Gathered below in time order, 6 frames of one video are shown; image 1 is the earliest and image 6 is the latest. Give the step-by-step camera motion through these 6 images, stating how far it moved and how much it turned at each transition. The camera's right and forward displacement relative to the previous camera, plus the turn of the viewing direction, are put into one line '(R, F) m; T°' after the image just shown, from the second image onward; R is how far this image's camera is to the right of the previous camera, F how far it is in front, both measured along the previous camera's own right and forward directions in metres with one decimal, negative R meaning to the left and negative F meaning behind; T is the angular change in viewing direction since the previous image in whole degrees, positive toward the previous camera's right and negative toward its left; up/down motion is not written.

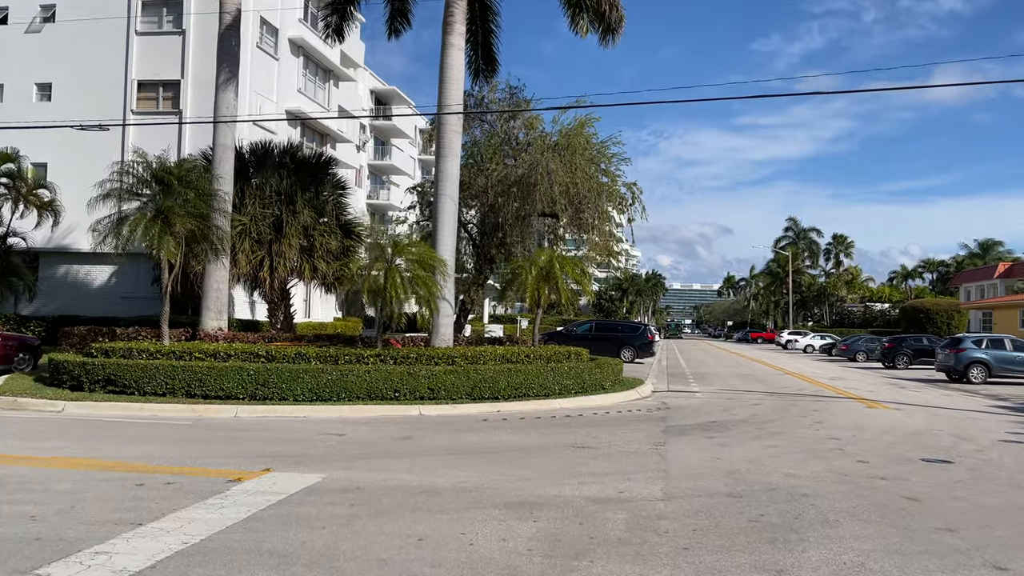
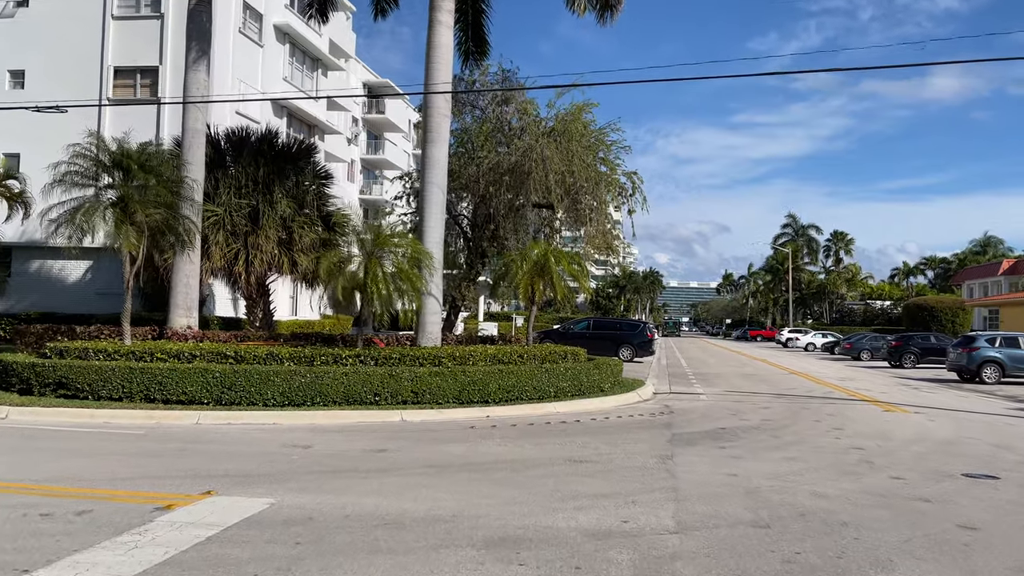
(+0.1, +1.2) m; 0°
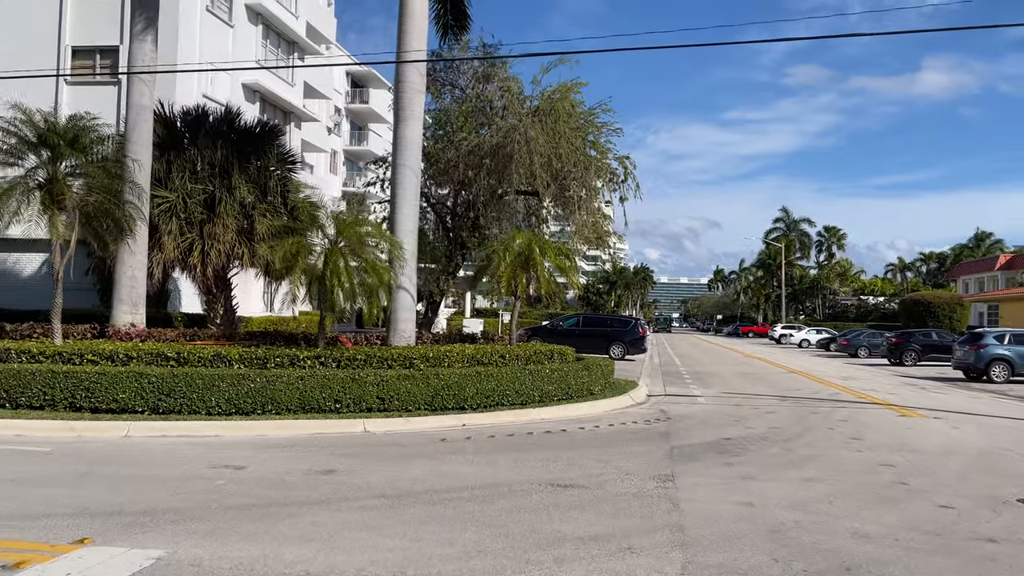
(+0.2, +1.5) m; +1°
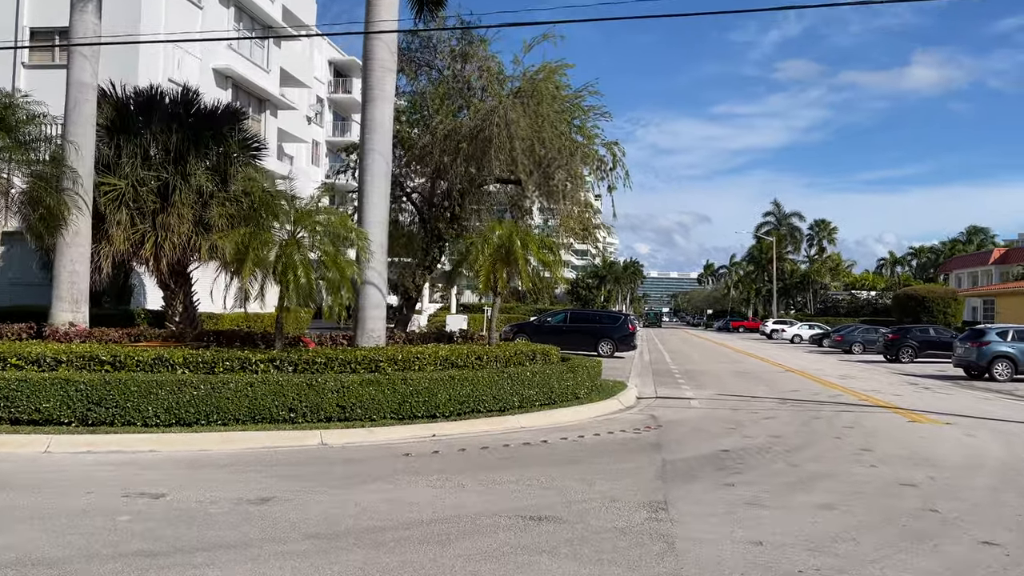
(+0.2, +1.2) m; +1°
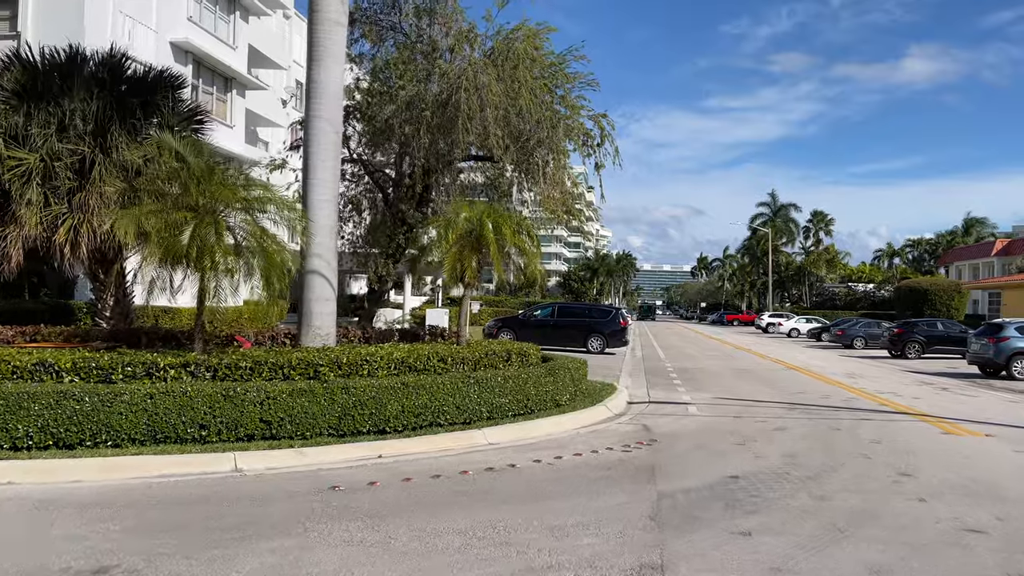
(+0.3, +1.9) m; 0°
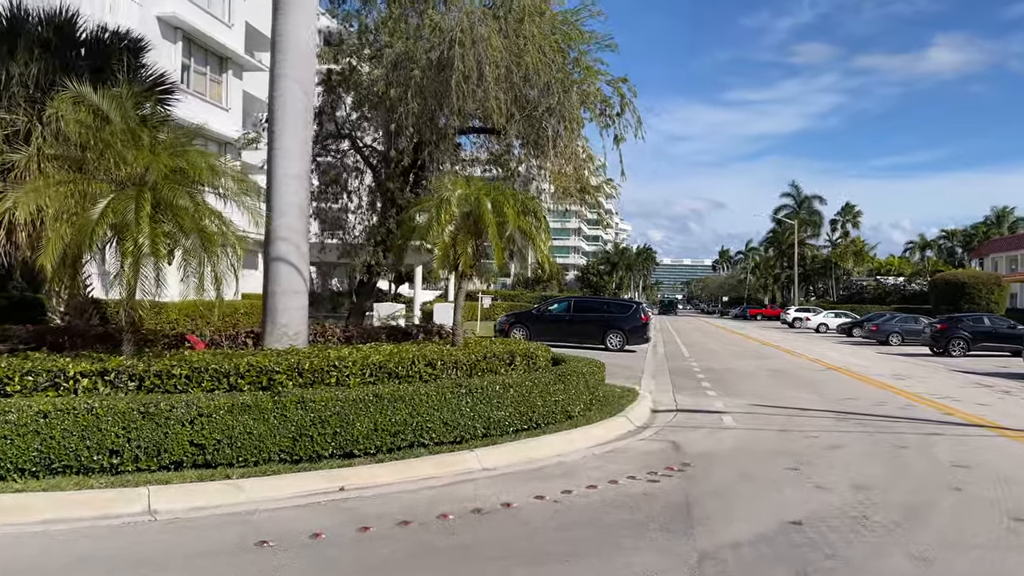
(+0.2, +1.9) m; -1°
